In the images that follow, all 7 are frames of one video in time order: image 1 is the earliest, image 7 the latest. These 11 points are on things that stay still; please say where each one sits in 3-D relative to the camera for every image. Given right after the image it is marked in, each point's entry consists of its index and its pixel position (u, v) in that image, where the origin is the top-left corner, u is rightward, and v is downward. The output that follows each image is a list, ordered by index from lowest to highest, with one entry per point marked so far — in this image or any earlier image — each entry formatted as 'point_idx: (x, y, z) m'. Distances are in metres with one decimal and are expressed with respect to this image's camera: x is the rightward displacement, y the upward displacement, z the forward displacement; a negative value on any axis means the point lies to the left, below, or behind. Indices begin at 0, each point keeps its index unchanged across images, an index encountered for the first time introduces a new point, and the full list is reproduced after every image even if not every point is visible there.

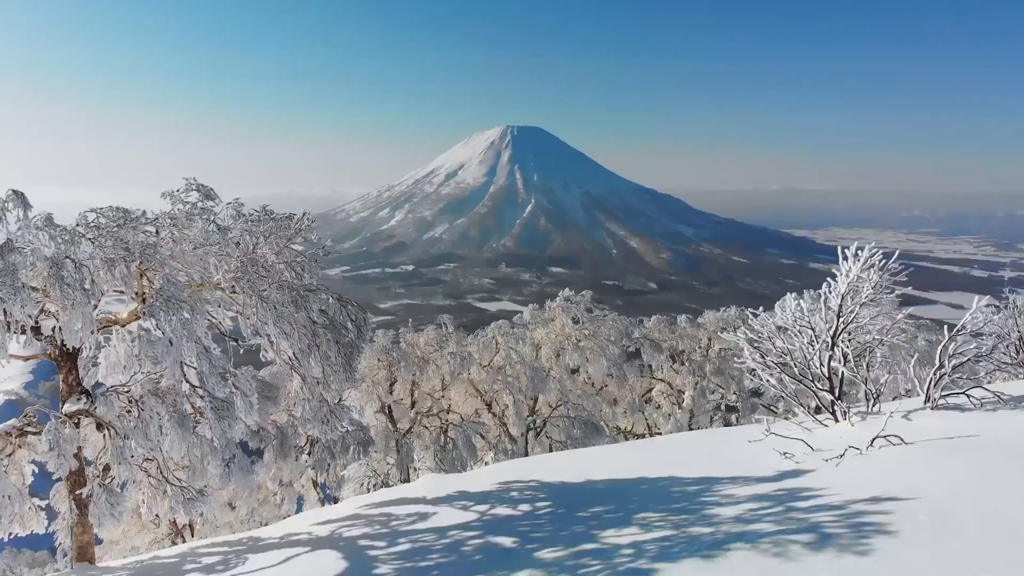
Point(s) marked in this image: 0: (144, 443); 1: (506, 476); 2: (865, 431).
0: (-3.8, -1.6, +5.1) m
1: (-0.1, -2.1, +5.5) m
2: (+3.0, -1.2, +4.2) m
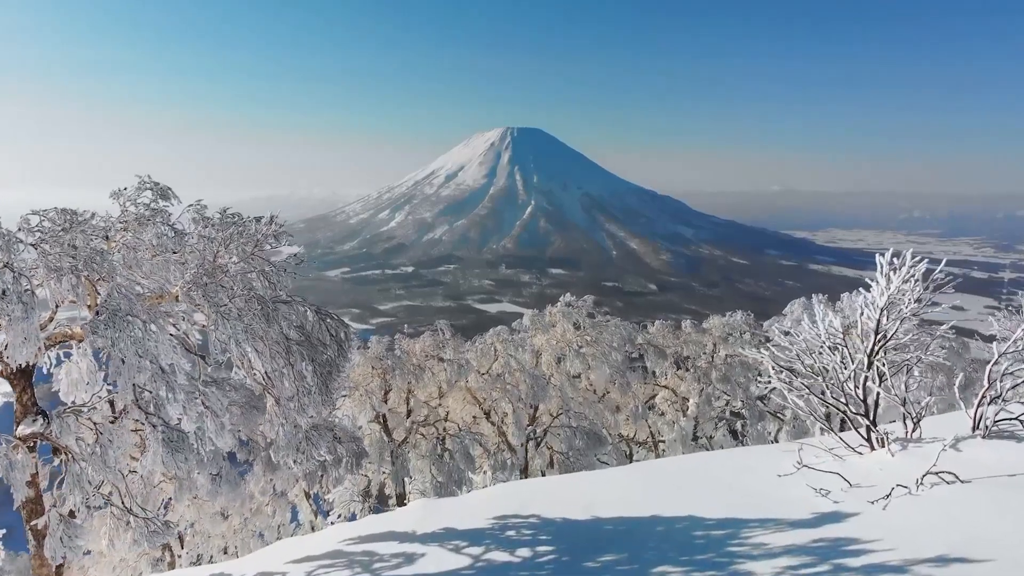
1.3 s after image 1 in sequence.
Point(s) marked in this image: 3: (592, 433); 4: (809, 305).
0: (-3.9, -1.7, +4.7) m
1: (-0.1, -2.2, +5.0) m
2: (+3.0, -1.3, +3.7) m
3: (+2.2, -3.9, +13.2) m
4: (+9.8, -0.6, +16.2) m
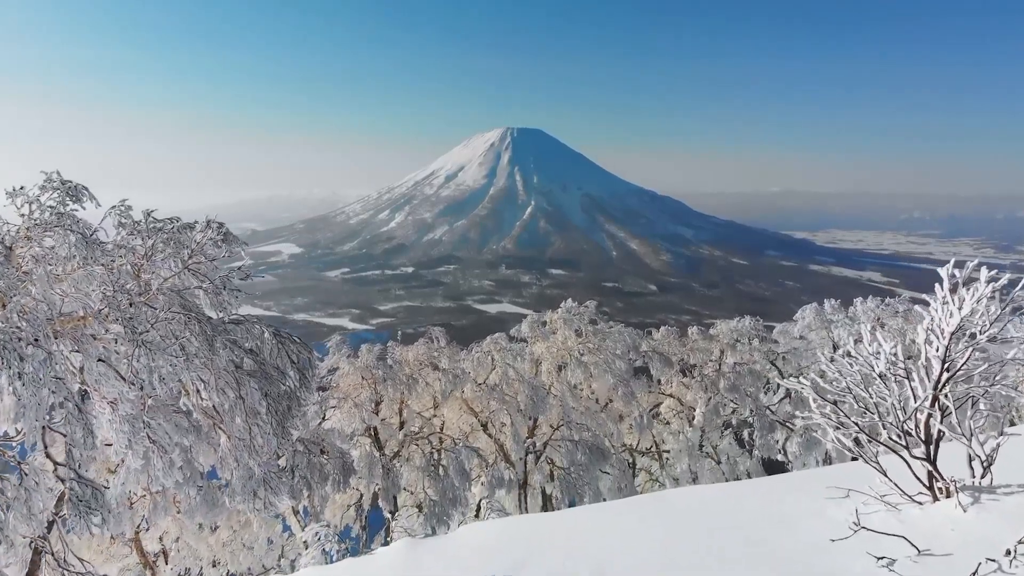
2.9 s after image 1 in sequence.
0: (-3.9, -1.9, +4.0) m
1: (-0.1, -2.4, +4.3) m
2: (+2.9, -1.5, +3.1) m
3: (+2.1, -4.1, +12.6) m
4: (+9.8, -0.7, +15.6) m
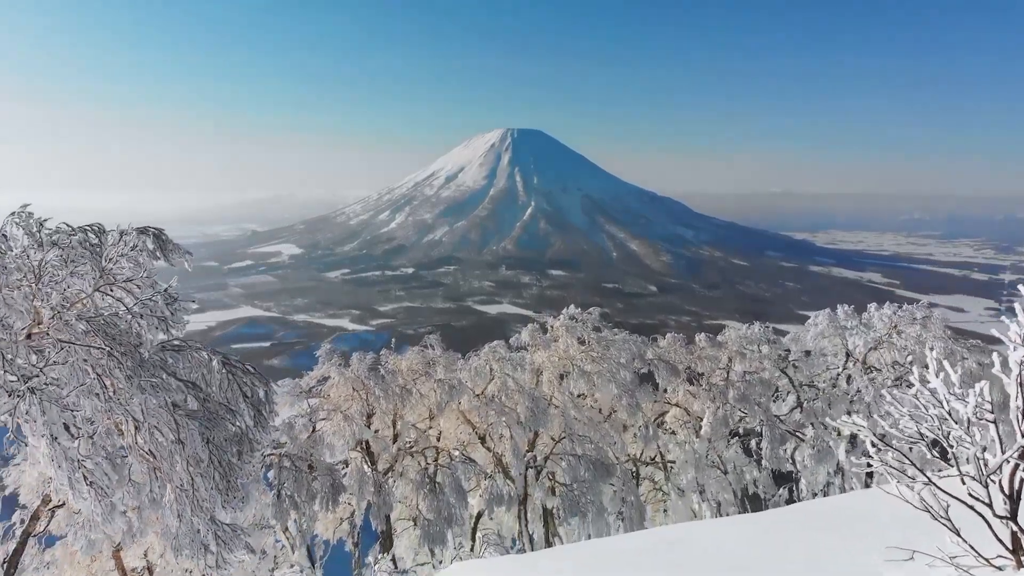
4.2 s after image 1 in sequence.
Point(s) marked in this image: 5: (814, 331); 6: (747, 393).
0: (-3.9, -2.0, +3.4) m
1: (-0.1, -2.5, +3.7) m
2: (+2.9, -1.6, +2.4) m
3: (+2.1, -4.2, +12.0) m
4: (+9.7, -0.8, +15.0) m
5: (+9.3, -1.4, +15.2) m
6: (+6.8, -3.0, +14.2) m
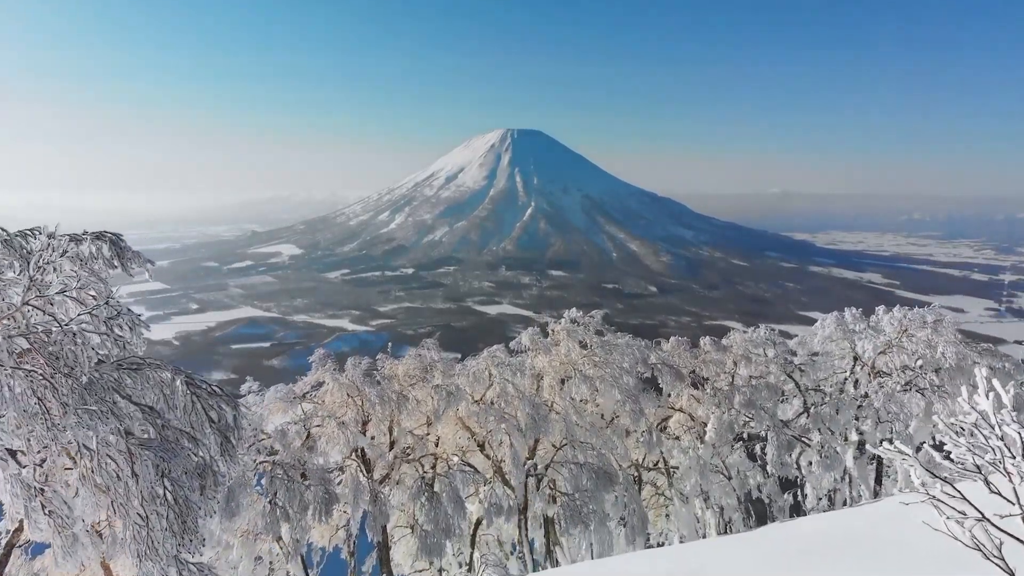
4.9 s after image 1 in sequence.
0: (-3.9, -2.0, +3.0) m
1: (-0.1, -2.5, +3.4) m
2: (+2.9, -1.6, +2.1) m
3: (+2.1, -4.3, +11.6) m
4: (+9.7, -0.9, +14.6) m
5: (+9.3, -1.4, +14.8) m
6: (+6.8, -3.1, +13.8) m
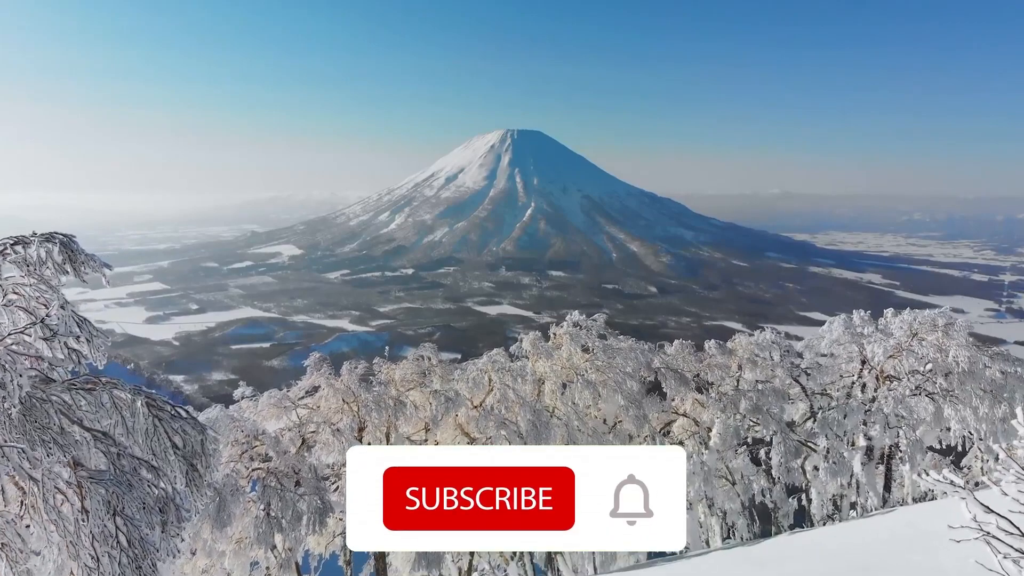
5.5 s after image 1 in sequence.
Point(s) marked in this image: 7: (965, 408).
0: (-3.9, -2.1, +2.7) m
1: (-0.1, -2.6, +3.1) m
2: (+2.9, -1.7, +1.8) m
3: (+2.1, -4.3, +11.3) m
4: (+9.7, -1.0, +14.3) m
5: (+9.3, -1.5, +14.5) m
6: (+6.8, -3.1, +13.5) m
7: (+11.3, -3.0, +12.3) m
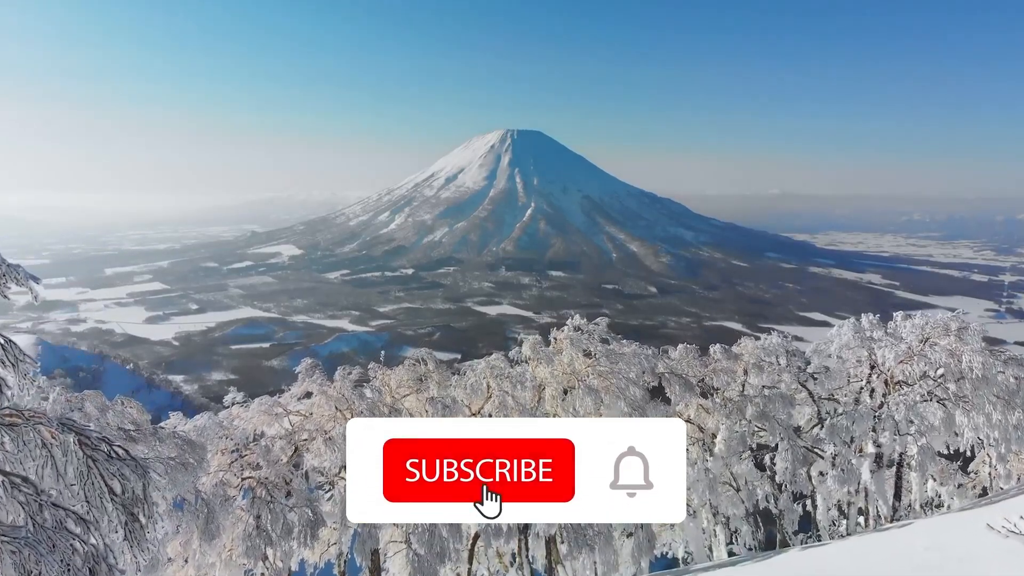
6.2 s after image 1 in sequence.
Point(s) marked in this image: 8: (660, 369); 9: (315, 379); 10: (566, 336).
0: (-3.9, -2.1, +2.4) m
1: (-0.1, -2.7, +2.7) m
2: (+2.9, -1.8, +1.4) m
3: (+2.1, -4.4, +10.9) m
4: (+9.7, -1.0, +13.9) m
5: (+9.3, -1.6, +14.1) m
6: (+6.7, -3.2, +13.2) m
7: (+11.3, -3.1, +12.0) m
8: (+4.0, -2.1, +13.3) m
9: (-4.3, -2.0, +10.9) m
10: (+1.3, -1.1, +12.1) m
